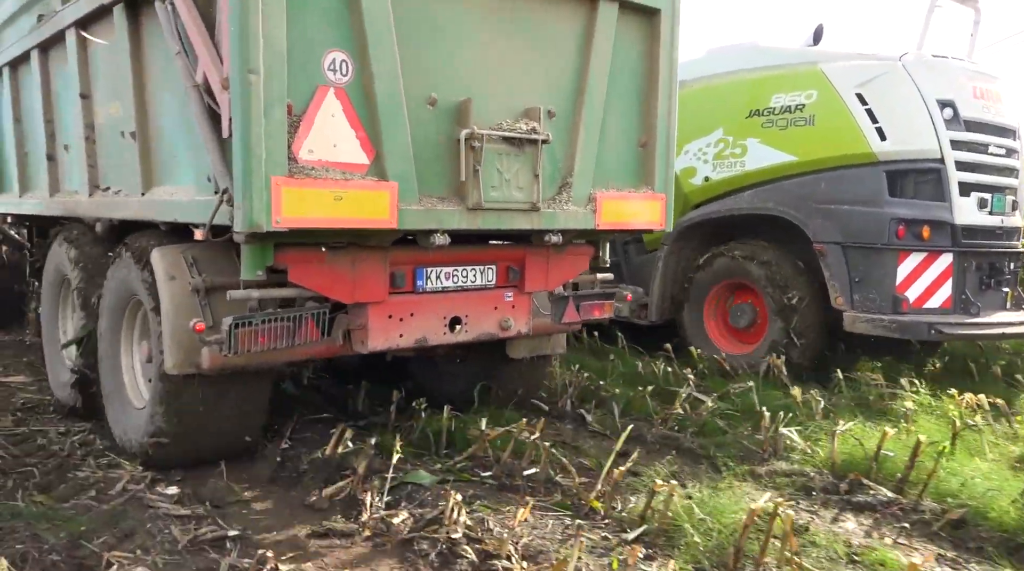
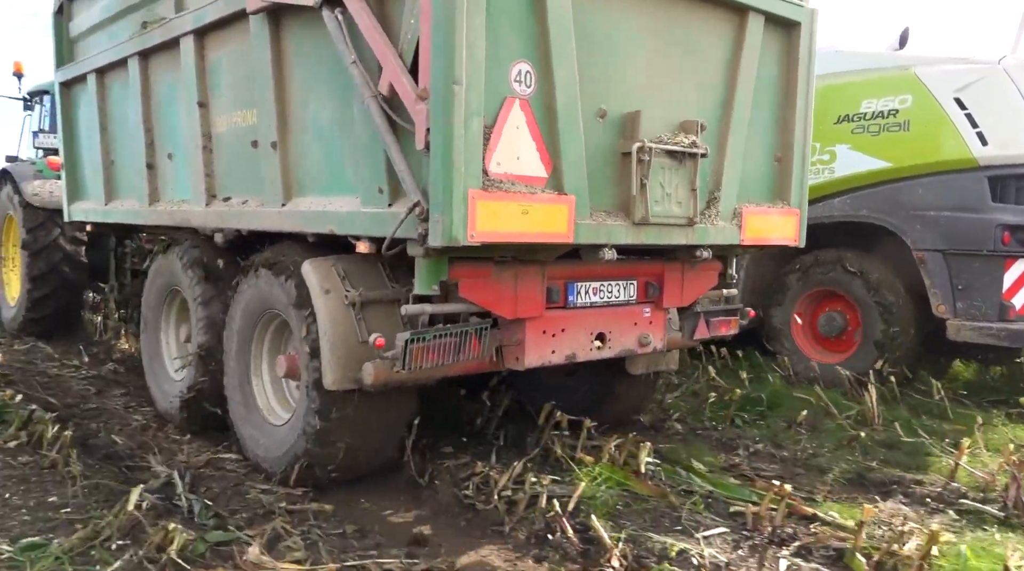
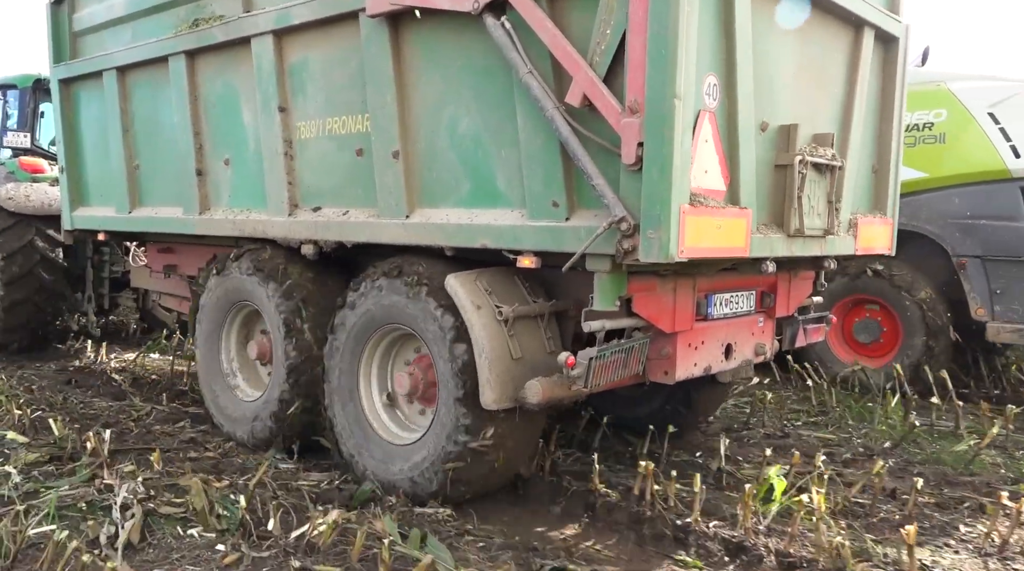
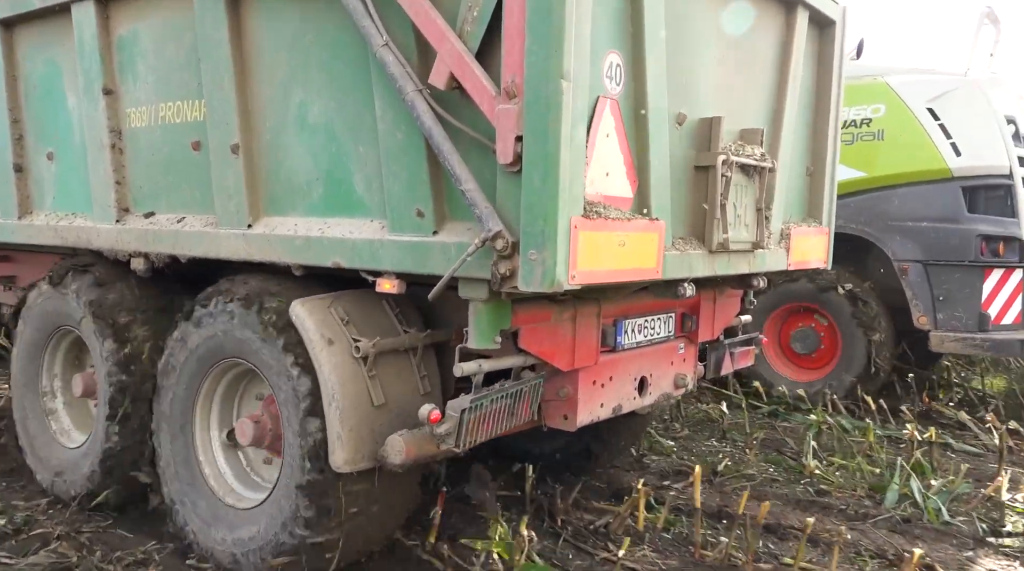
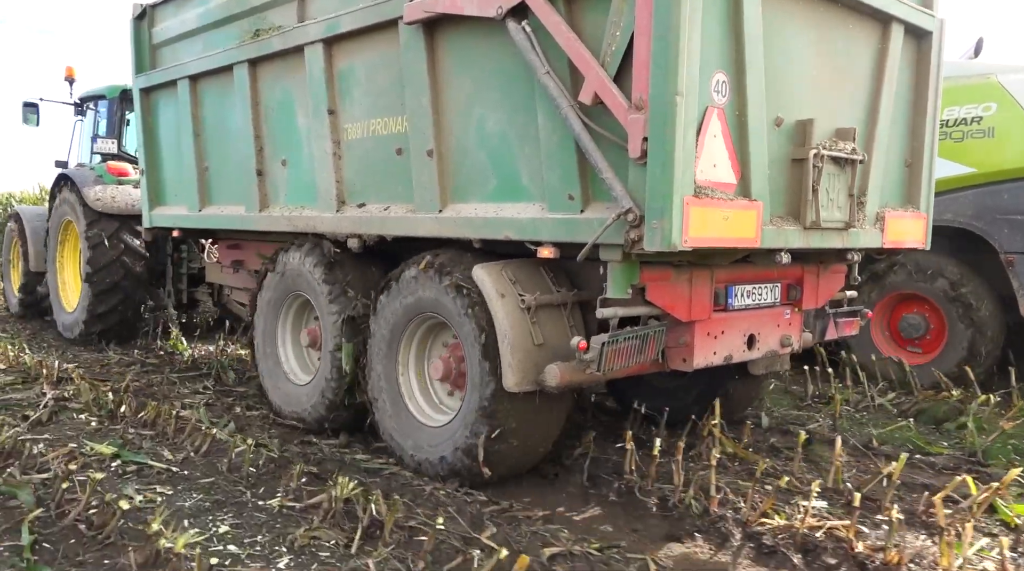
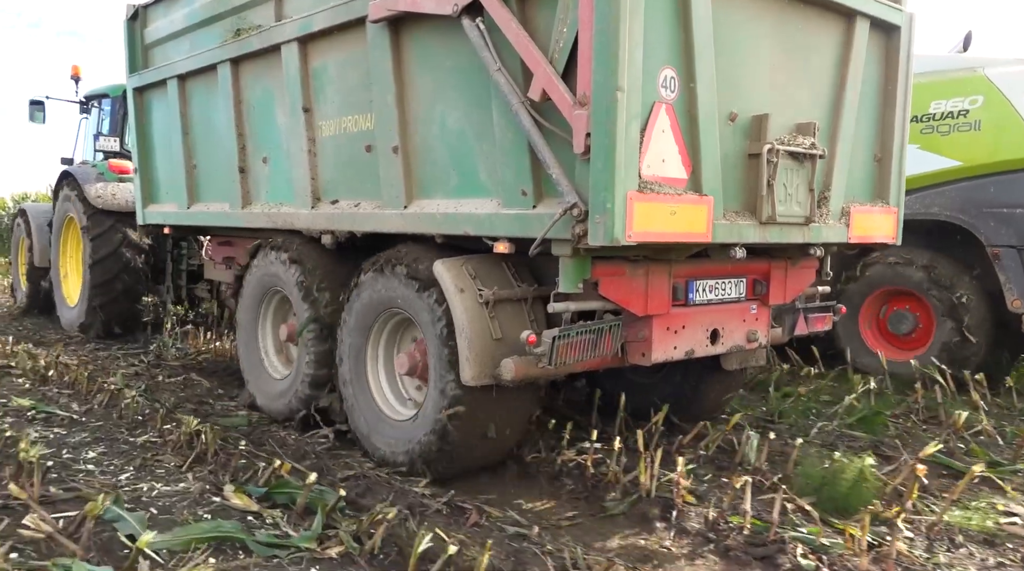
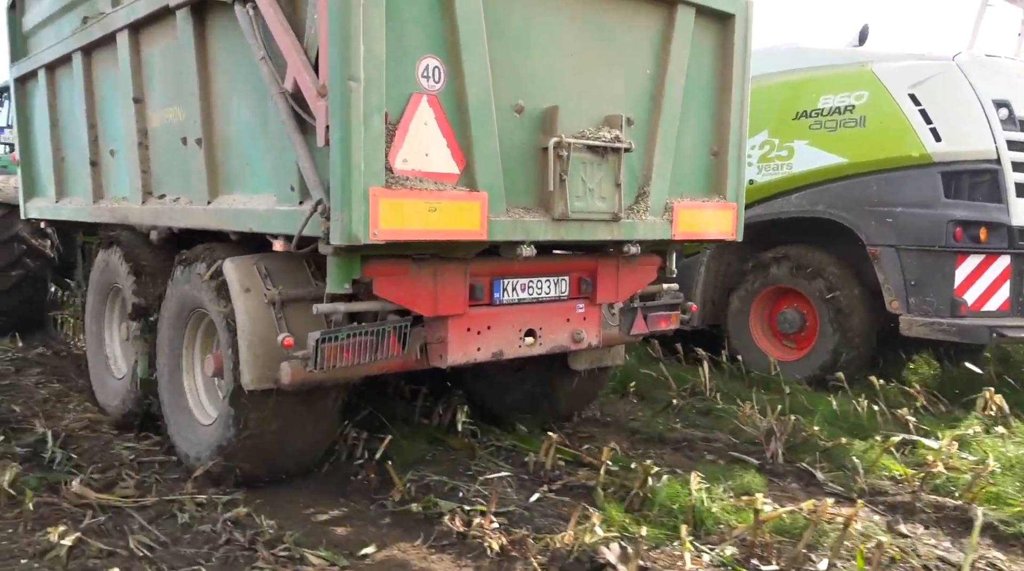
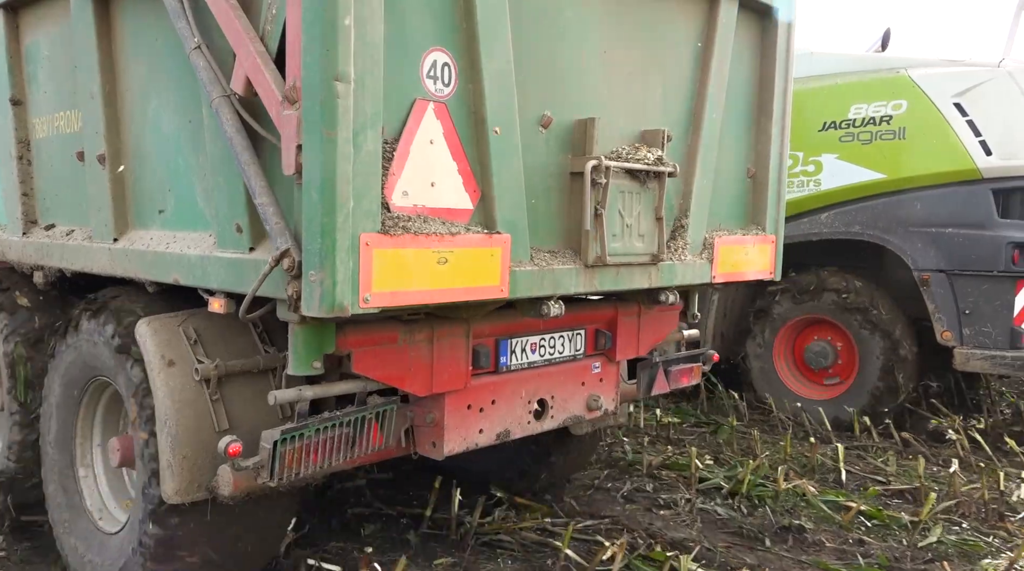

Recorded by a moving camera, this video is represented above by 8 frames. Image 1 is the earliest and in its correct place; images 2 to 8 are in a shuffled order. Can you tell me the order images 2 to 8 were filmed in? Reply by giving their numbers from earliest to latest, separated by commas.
7, 2, 6, 5, 3, 4, 8
